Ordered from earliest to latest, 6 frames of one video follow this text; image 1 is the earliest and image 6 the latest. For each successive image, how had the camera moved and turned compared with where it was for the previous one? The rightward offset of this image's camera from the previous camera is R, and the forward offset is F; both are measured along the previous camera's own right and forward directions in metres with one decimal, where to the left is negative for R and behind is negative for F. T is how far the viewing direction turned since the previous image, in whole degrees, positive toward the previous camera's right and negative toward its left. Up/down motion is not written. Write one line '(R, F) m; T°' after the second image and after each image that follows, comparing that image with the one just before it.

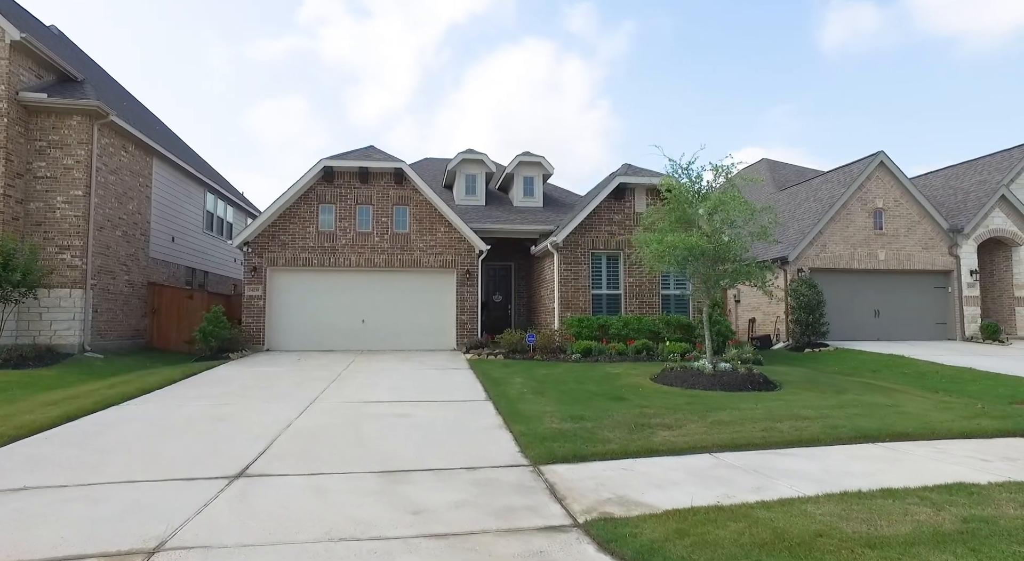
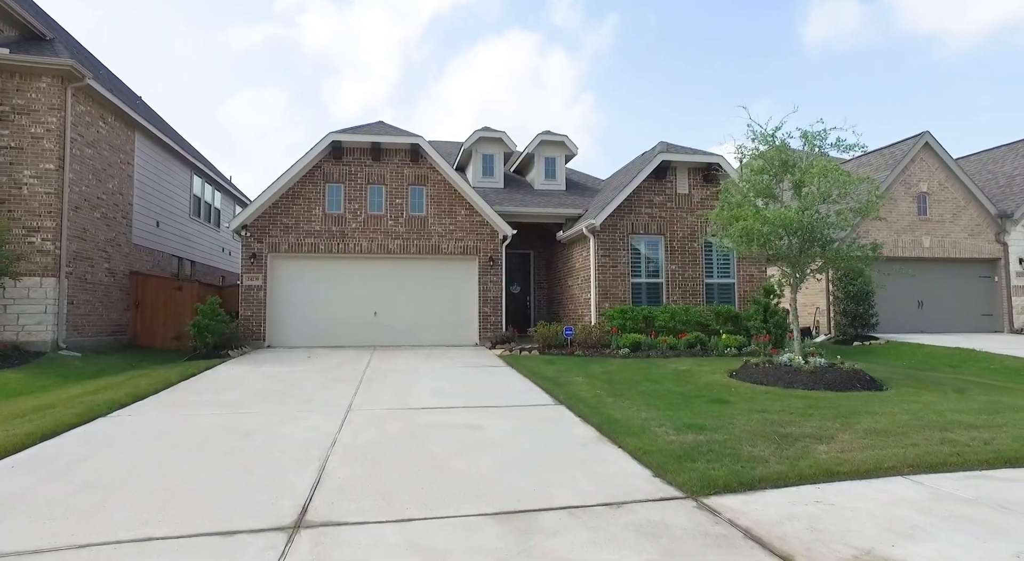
(-1.2, +1.4) m; +2°
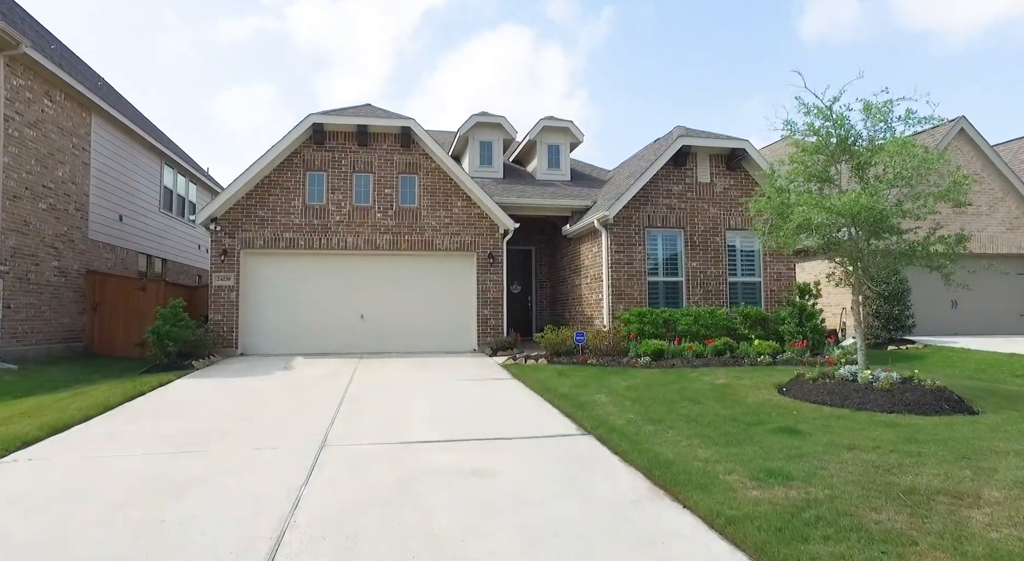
(-0.2, +1.4) m; +1°
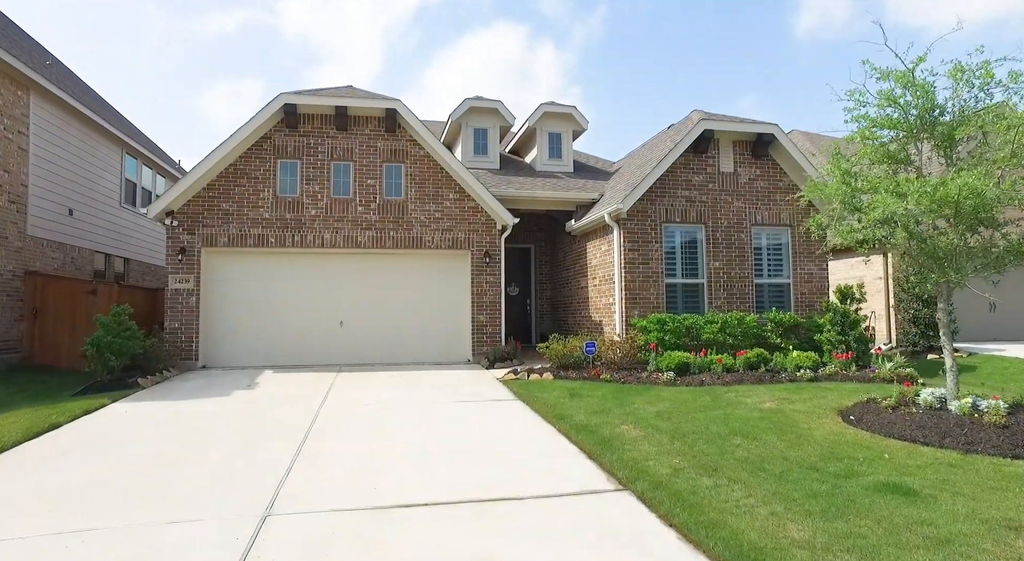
(-0.2, +1.4) m; +1°
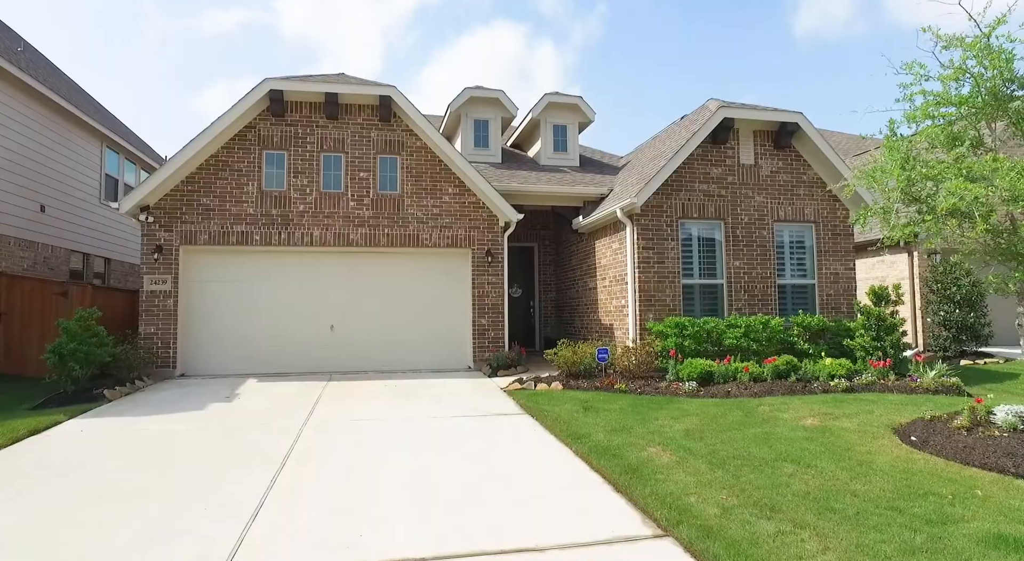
(-0.1, +0.8) m; 0°
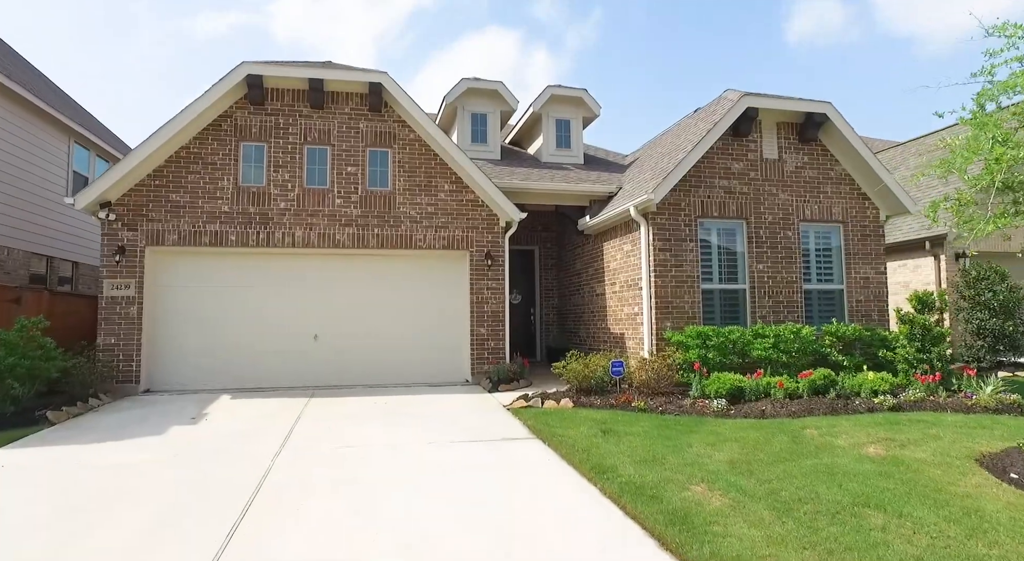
(-0.2, +0.9) m; +1°
